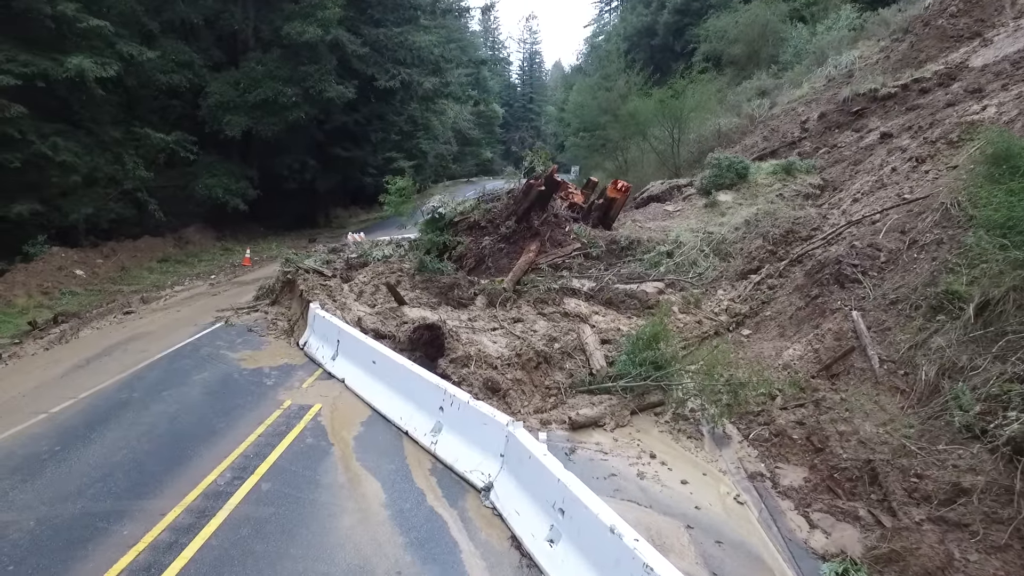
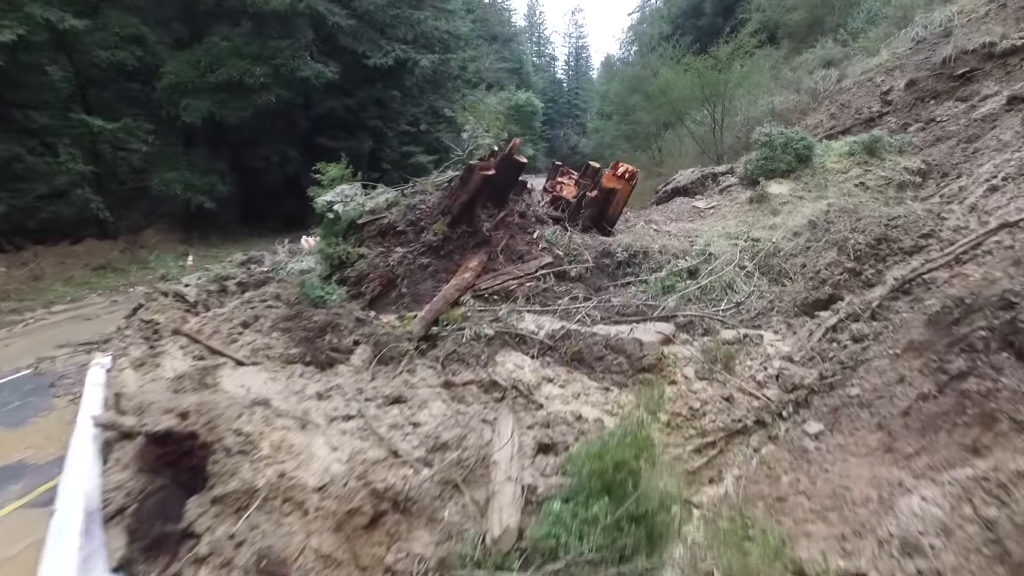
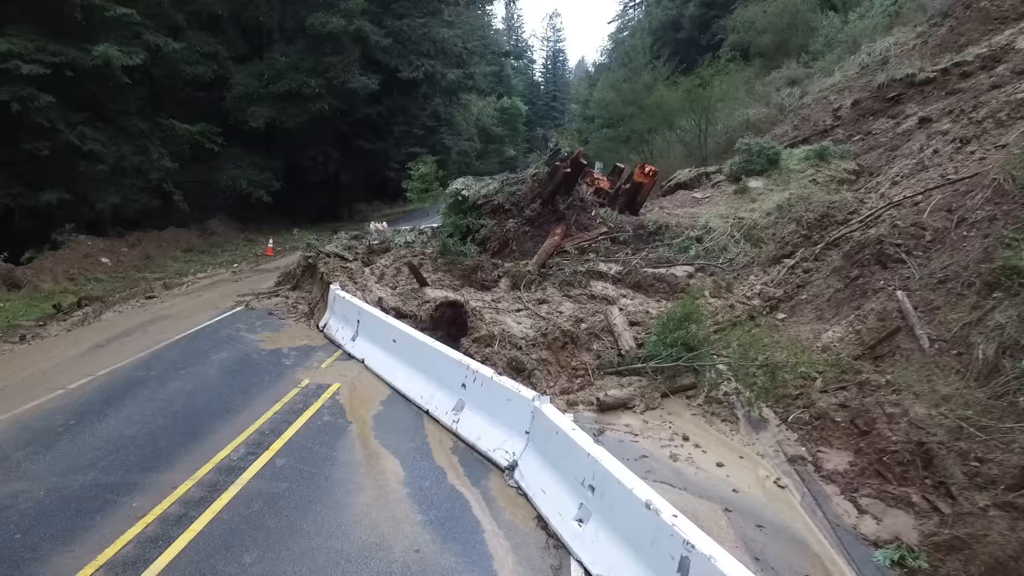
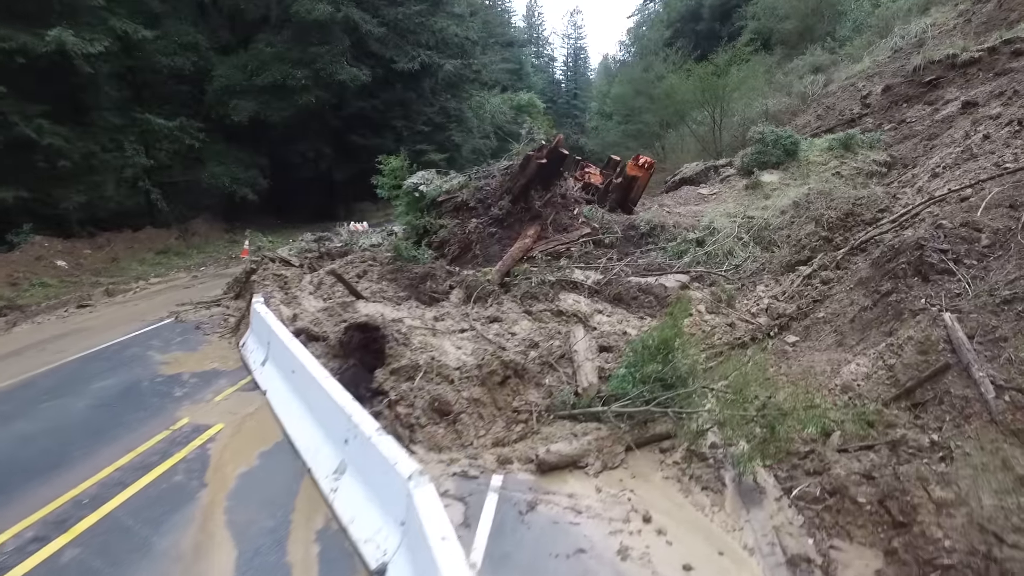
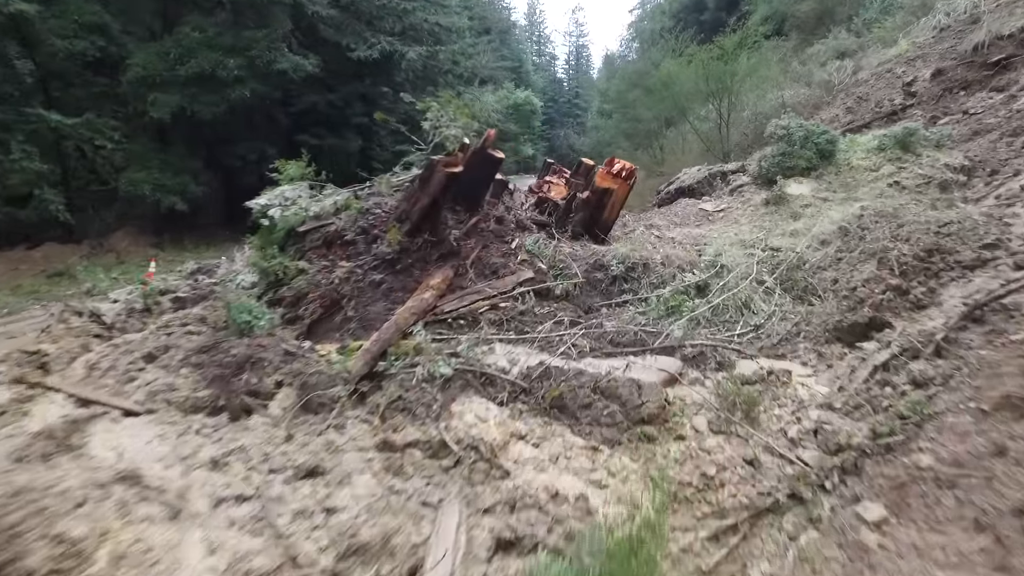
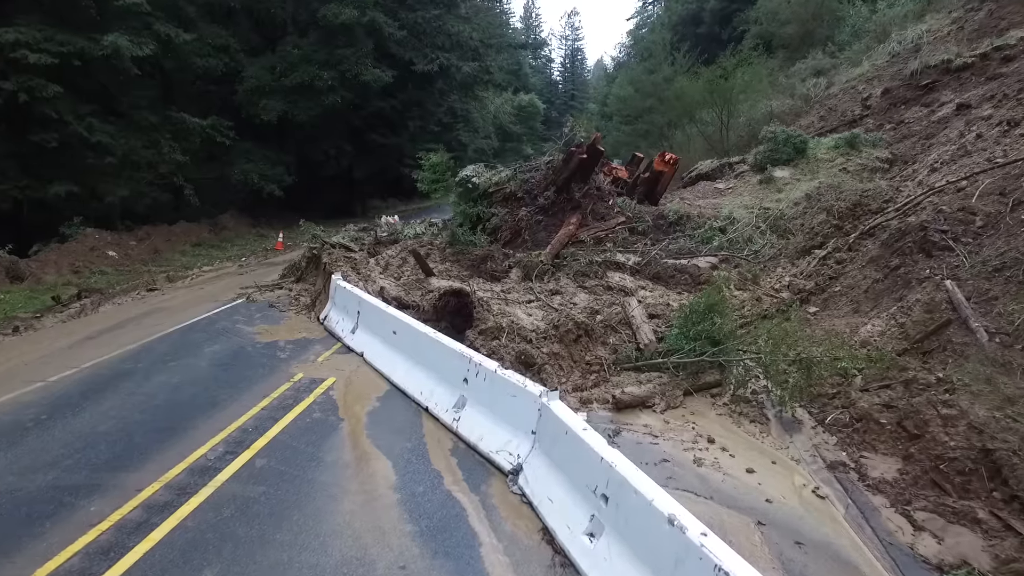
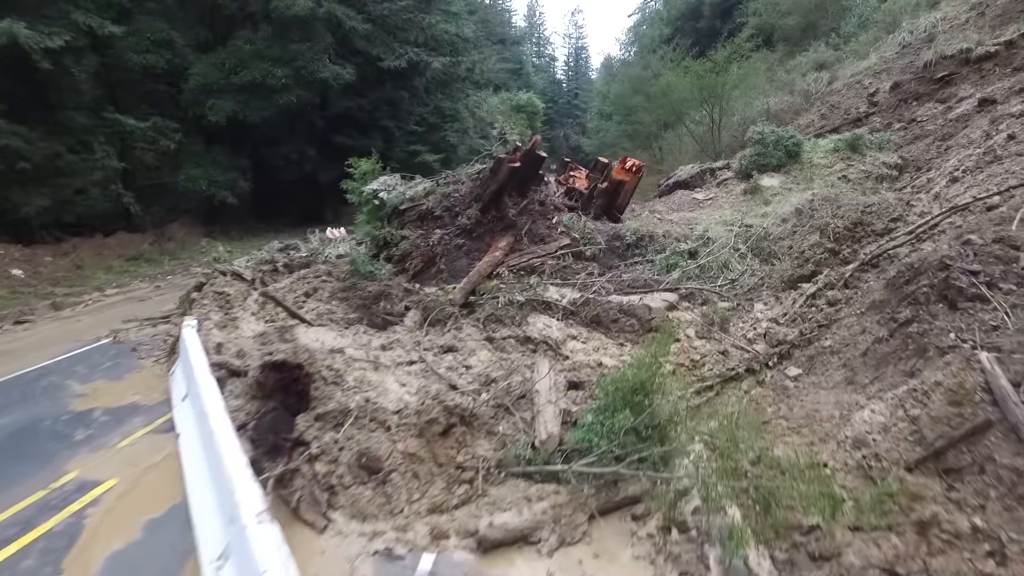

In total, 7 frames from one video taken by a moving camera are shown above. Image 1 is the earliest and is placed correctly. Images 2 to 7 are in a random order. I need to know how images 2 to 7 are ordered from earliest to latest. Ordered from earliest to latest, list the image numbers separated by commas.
3, 6, 4, 7, 2, 5
